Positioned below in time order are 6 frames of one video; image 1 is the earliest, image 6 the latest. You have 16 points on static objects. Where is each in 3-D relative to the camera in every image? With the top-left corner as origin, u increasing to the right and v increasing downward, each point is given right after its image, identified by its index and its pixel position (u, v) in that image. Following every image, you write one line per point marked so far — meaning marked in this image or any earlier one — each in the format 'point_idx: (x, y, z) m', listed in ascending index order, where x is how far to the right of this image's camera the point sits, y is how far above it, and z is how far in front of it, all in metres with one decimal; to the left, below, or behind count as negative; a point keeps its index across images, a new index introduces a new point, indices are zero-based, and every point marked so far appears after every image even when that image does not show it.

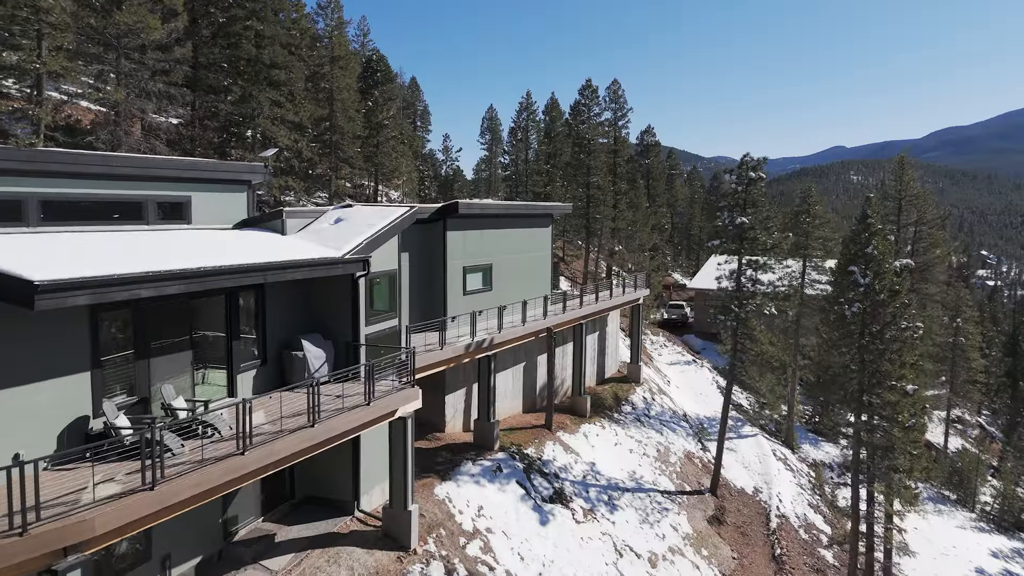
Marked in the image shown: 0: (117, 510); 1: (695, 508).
0: (-5.3, -2.9, +7.1) m
1: (+6.7, -8.0, +19.6) m
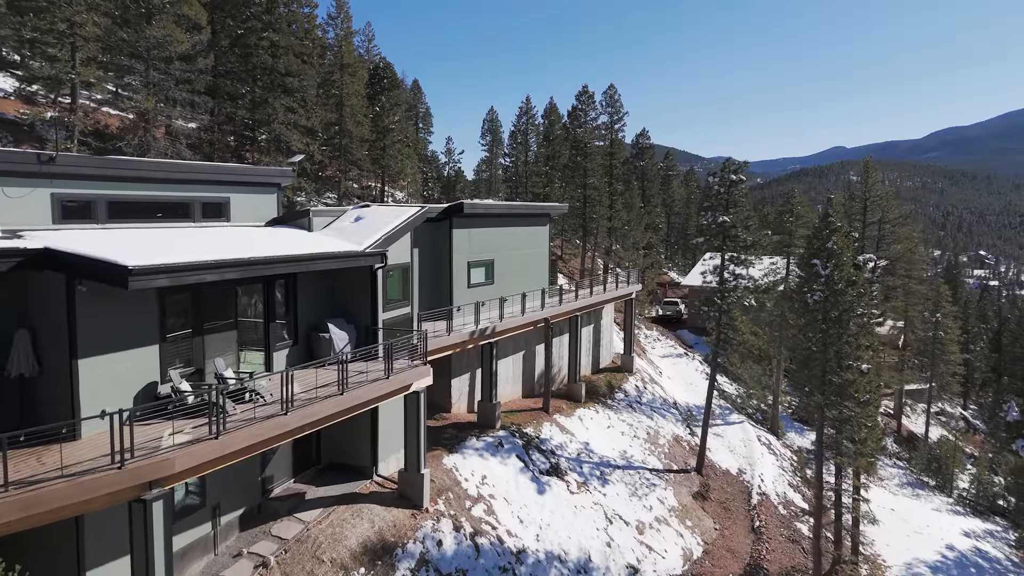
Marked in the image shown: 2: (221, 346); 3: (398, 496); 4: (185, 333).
0: (-5.3, -2.7, +8.7) m
1: (+6.7, -7.8, +21.2) m
2: (-6.3, -1.2, +11.5) m
3: (-3.0, -5.4, +14.1) m
4: (-6.6, -0.9, +10.7) m
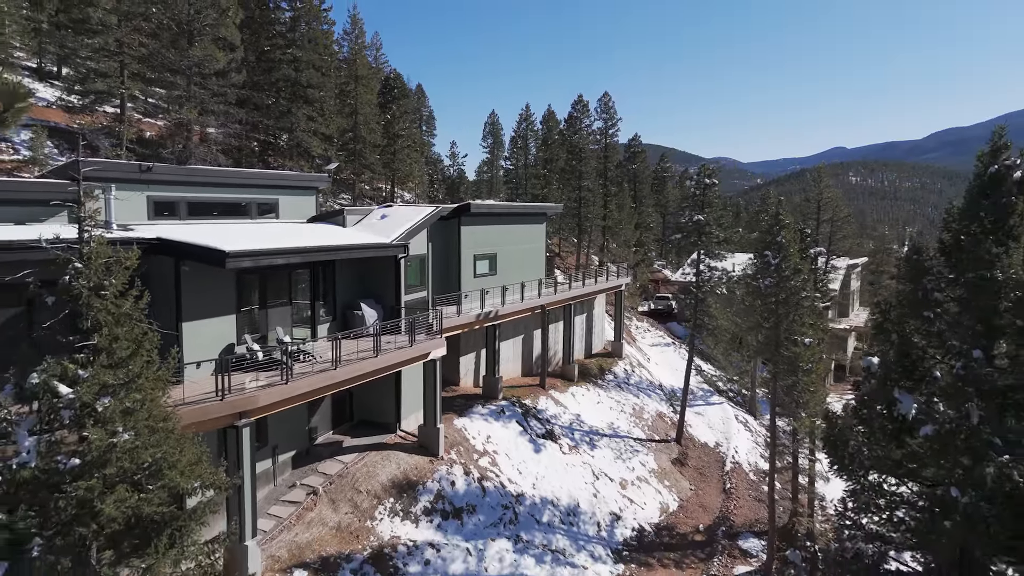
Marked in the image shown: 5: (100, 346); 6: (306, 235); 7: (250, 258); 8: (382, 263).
0: (-5.2, -2.2, +11.6) m
1: (+6.7, -7.4, +24.0) m
2: (-6.2, -0.8, +14.3) m
3: (-3.0, -5.0, +16.9) m
4: (-6.6, -0.5, +13.6) m
5: (-5.1, -0.7, +6.6) m
6: (-5.8, +1.5, +15.1) m
7: (-5.9, +0.7, +11.9) m
8: (-4.2, +0.8, +17.1) m
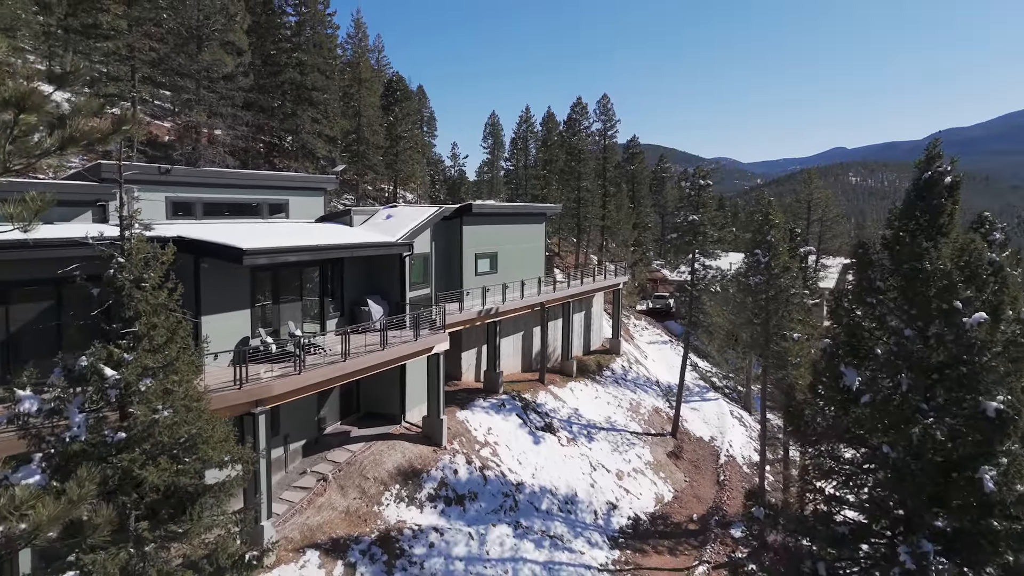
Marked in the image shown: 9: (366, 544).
0: (-5.2, -2.1, +12.3) m
1: (+6.7, -7.3, +24.7) m
2: (-6.2, -0.7, +15.1) m
3: (-3.0, -4.9, +17.6) m
4: (-6.5, -0.4, +14.3) m
5: (-5.1, -0.6, +7.3) m
6: (-5.8, +1.6, +15.8) m
7: (-5.9, +0.8, +12.7) m
8: (-4.1, +0.9, +17.8) m
9: (-3.6, -6.3, +13.2) m
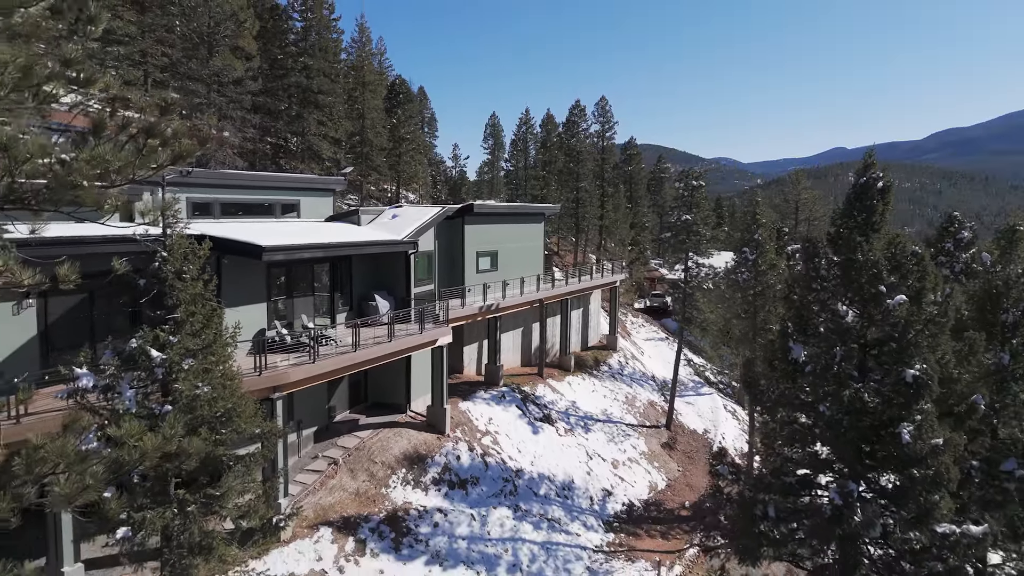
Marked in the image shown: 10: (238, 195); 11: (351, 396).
0: (-5.2, -2.0, +13.2) m
1: (+6.7, -7.1, +25.7) m
2: (-6.2, -0.6, +16.0) m
3: (-3.0, -4.7, +18.5) m
4: (-6.6, -0.2, +15.2) m
5: (-5.1, -0.5, +8.2) m
6: (-5.8, +1.7, +16.7) m
7: (-5.9, +0.9, +13.6) m
8: (-4.2, +1.0, +18.7) m
9: (-3.6, -6.2, +14.1) m
10: (-8.5, +2.9, +16.6) m
11: (-5.6, -3.7, +18.4) m
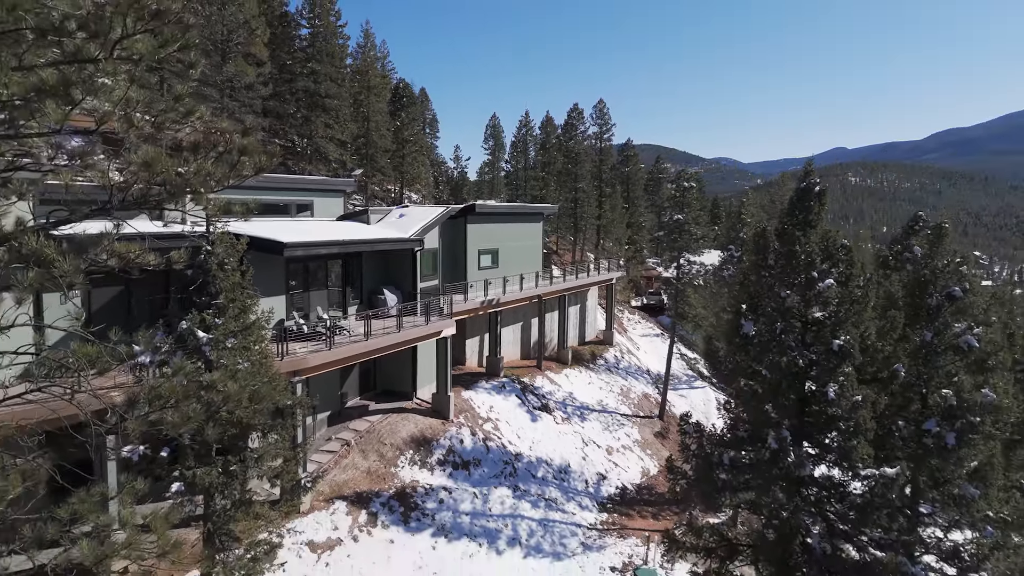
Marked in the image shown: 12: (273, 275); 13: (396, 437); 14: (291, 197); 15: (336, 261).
0: (-5.2, -1.8, +14.4) m
1: (+6.7, -6.9, +26.9) m
2: (-6.2, -0.4, +17.2) m
3: (-3.0, -4.6, +19.8) m
4: (-6.6, 0.0, +16.4) m
5: (-5.1, -0.3, +9.5) m
6: (-5.8, +1.9, +18.0) m
7: (-5.9, +1.1, +14.8) m
8: (-4.2, +1.2, +20.0) m
9: (-3.6, -6.0, +15.4) m
10: (-8.5, +3.1, +17.8) m
11: (-5.6, -3.5, +19.7) m
12: (-6.9, +0.3, +15.3) m
13: (-3.8, -4.9, +17.6) m
14: (-7.9, +3.2, +19.0) m
15: (-5.9, +0.9, +17.8) m
